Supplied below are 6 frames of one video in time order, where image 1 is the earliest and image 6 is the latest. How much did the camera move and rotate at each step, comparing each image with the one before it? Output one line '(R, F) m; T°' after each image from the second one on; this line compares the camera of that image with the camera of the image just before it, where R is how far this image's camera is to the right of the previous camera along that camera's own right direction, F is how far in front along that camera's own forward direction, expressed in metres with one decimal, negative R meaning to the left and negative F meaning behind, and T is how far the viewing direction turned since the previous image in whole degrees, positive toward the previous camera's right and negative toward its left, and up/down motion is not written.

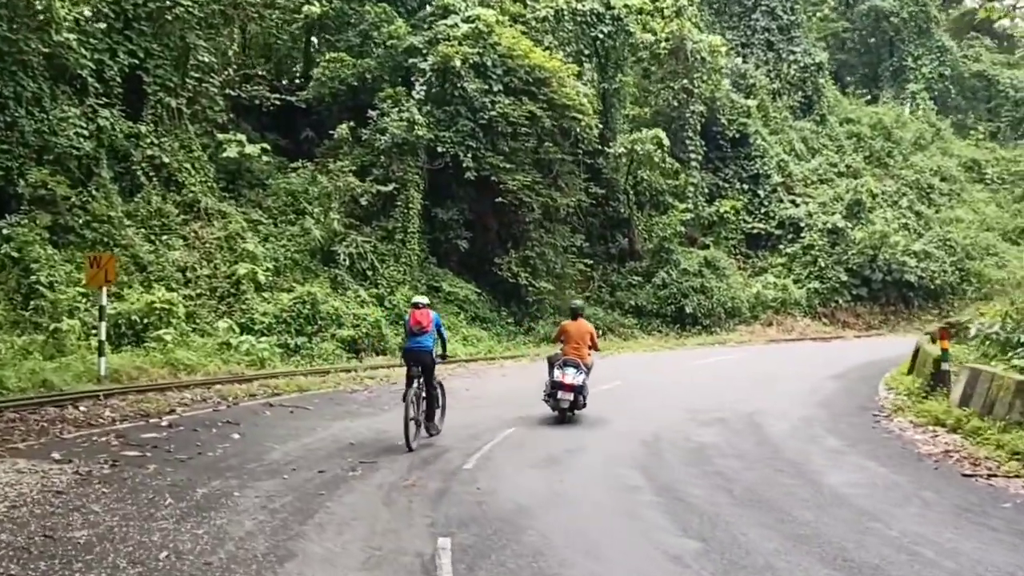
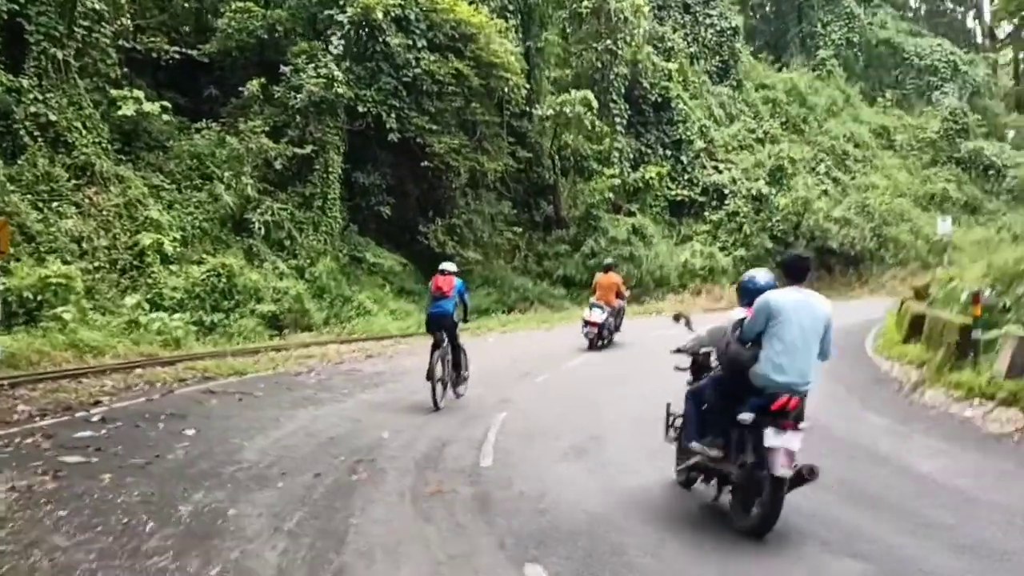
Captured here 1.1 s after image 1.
(-1.2, +1.5) m; +7°
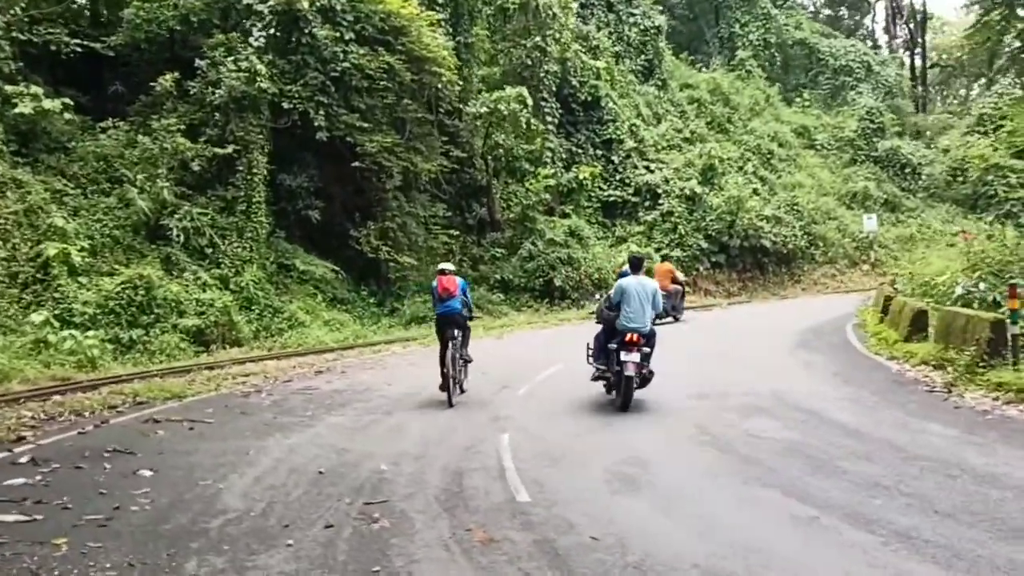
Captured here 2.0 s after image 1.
(-1.0, +1.3) m; +6°
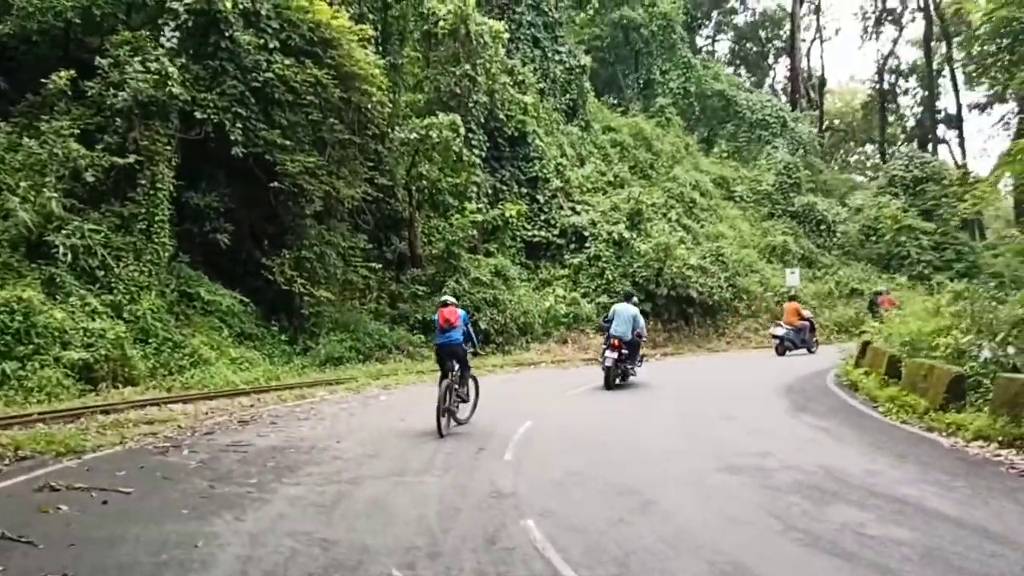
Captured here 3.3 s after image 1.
(-1.2, +2.1) m; +7°
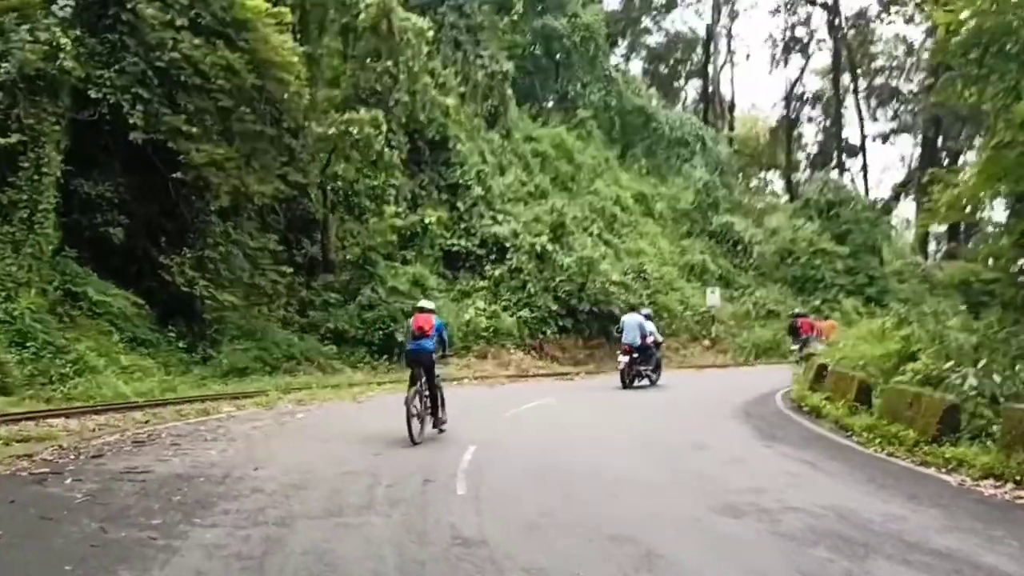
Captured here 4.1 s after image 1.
(-0.6, +1.5) m; +6°
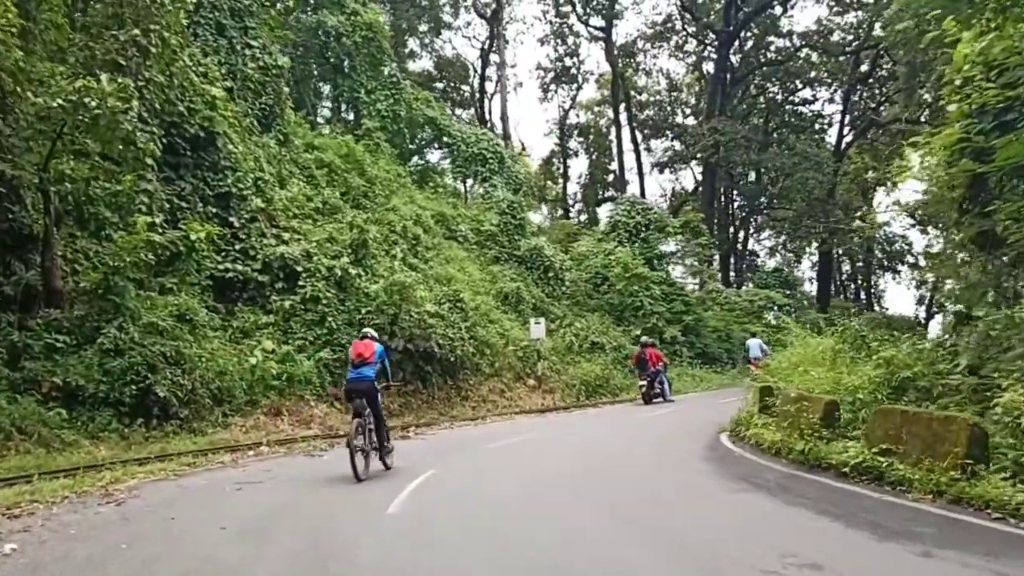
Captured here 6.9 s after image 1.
(-1.2, +5.9) m; +15°
